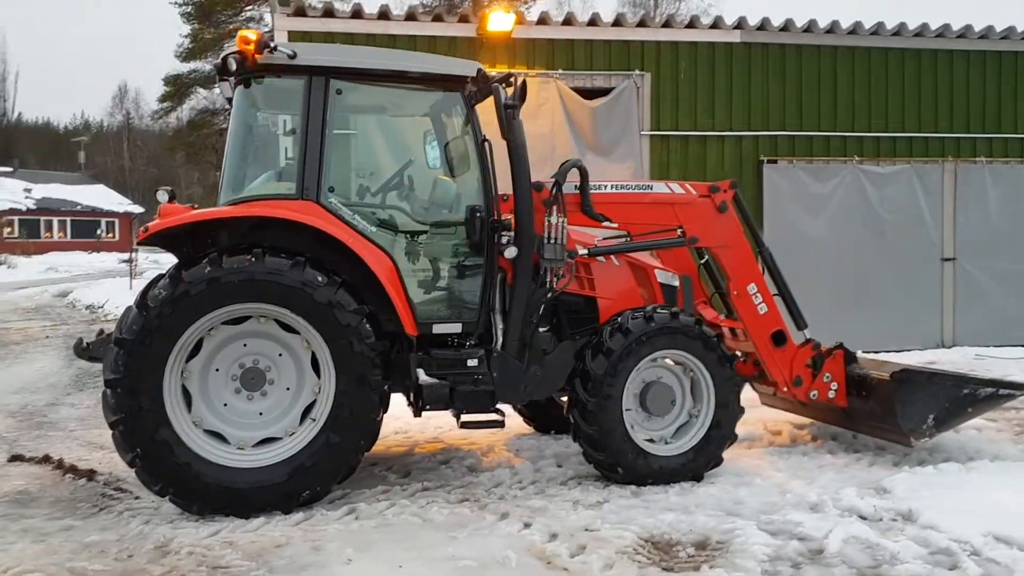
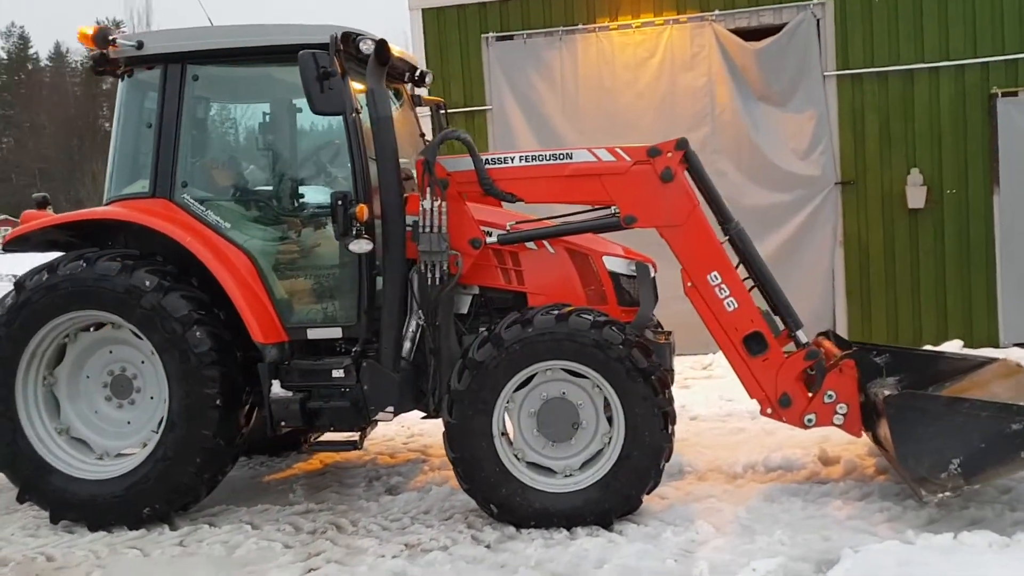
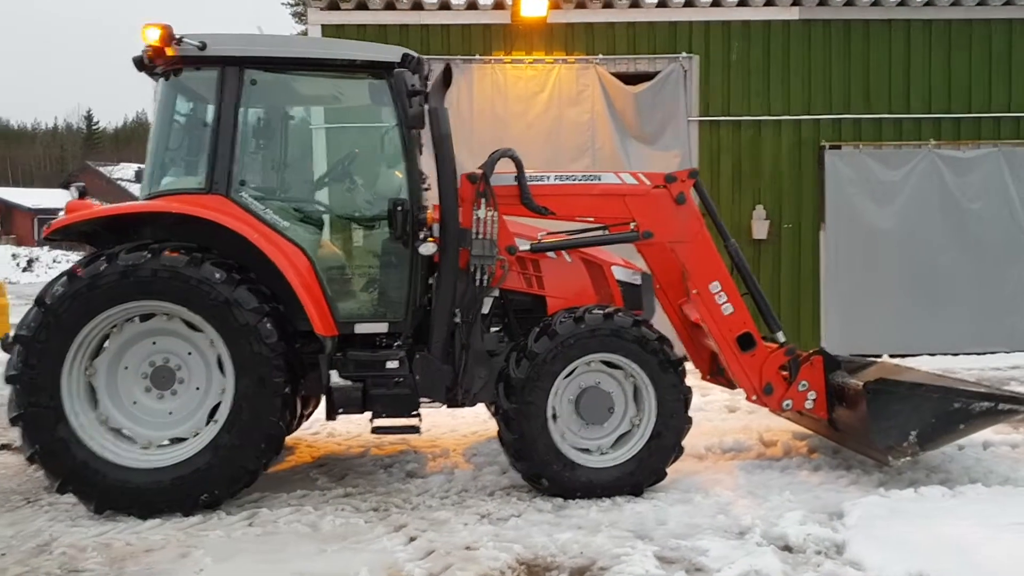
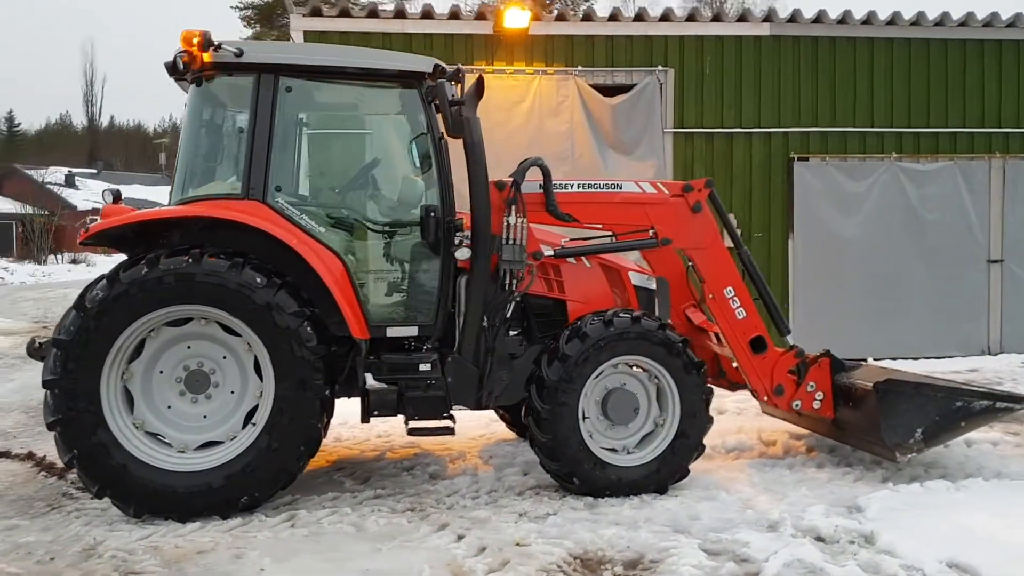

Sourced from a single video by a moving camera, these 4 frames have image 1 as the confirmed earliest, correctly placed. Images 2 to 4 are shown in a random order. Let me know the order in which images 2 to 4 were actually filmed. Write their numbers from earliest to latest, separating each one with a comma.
4, 3, 2
